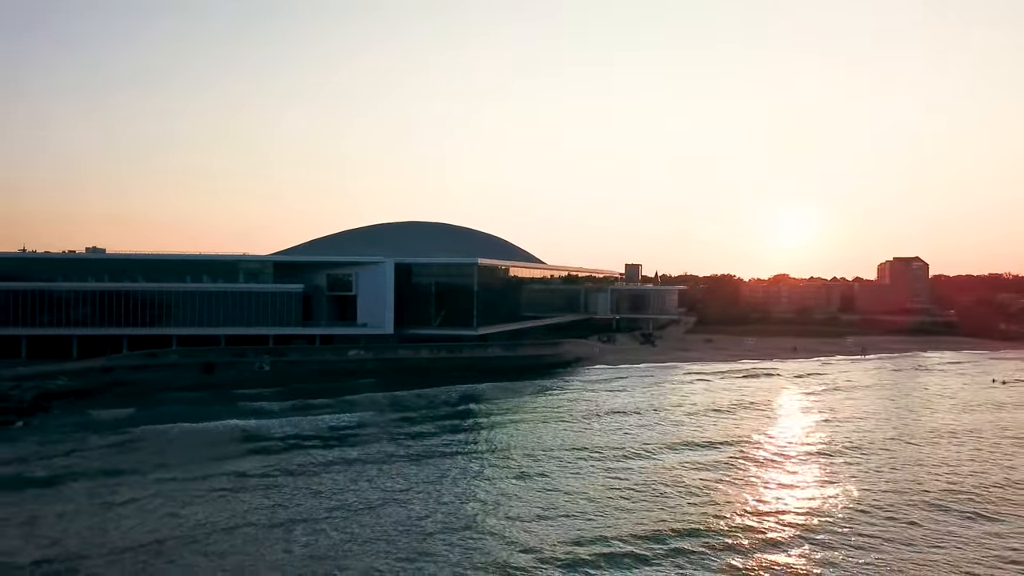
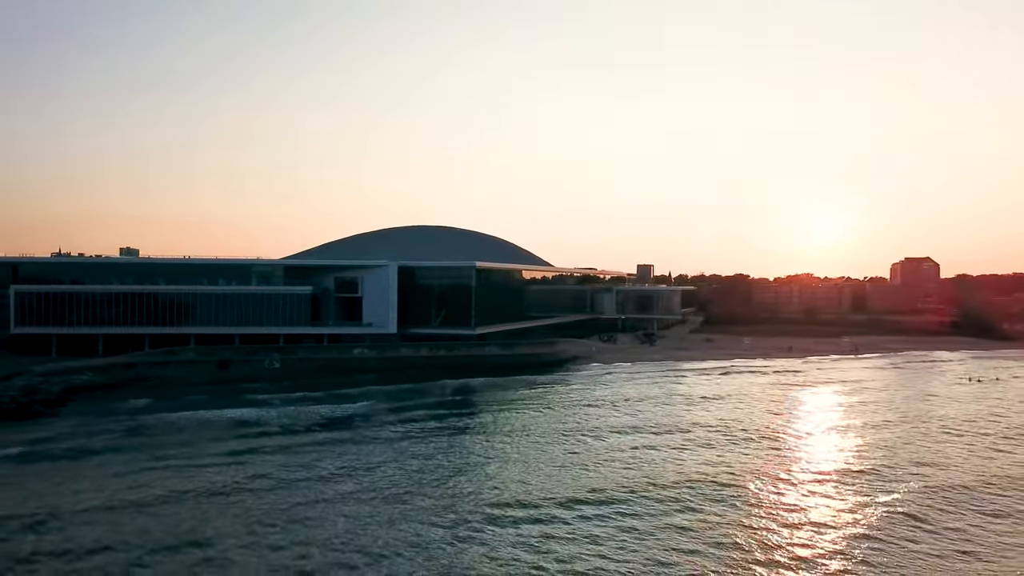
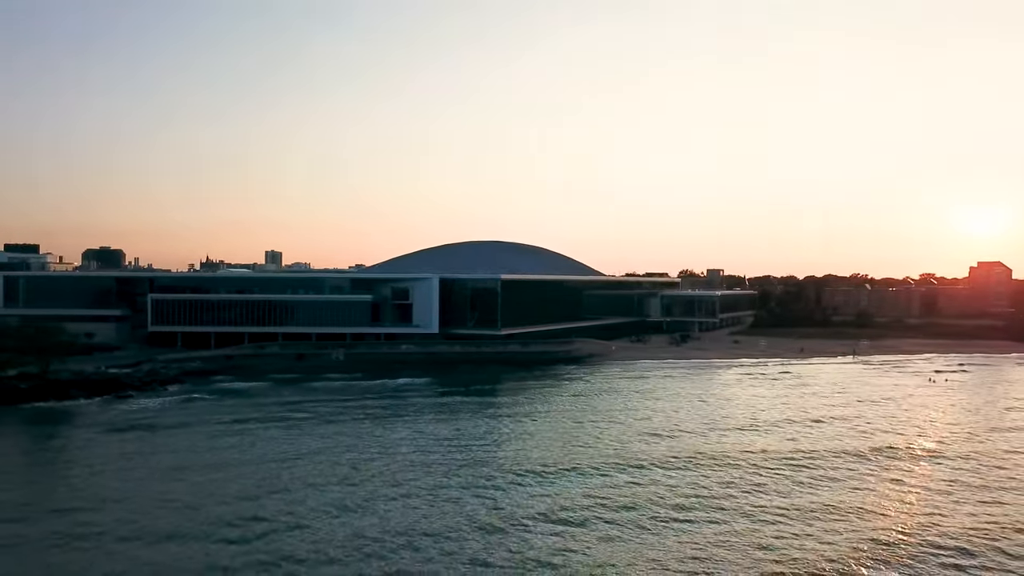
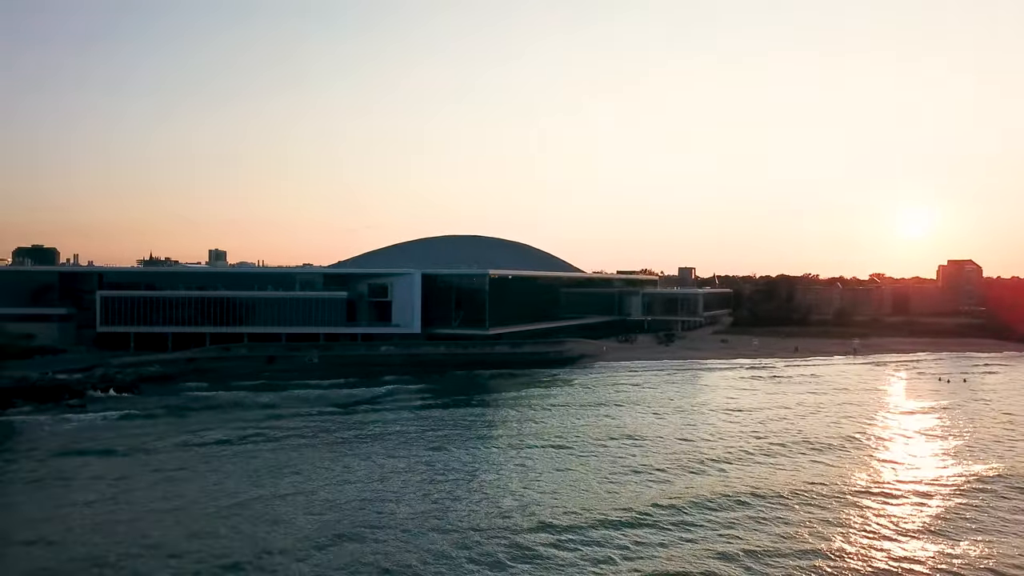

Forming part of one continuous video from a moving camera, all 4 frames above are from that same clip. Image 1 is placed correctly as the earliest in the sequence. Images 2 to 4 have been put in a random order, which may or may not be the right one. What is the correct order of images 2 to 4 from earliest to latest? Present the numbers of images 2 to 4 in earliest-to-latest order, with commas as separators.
2, 4, 3
